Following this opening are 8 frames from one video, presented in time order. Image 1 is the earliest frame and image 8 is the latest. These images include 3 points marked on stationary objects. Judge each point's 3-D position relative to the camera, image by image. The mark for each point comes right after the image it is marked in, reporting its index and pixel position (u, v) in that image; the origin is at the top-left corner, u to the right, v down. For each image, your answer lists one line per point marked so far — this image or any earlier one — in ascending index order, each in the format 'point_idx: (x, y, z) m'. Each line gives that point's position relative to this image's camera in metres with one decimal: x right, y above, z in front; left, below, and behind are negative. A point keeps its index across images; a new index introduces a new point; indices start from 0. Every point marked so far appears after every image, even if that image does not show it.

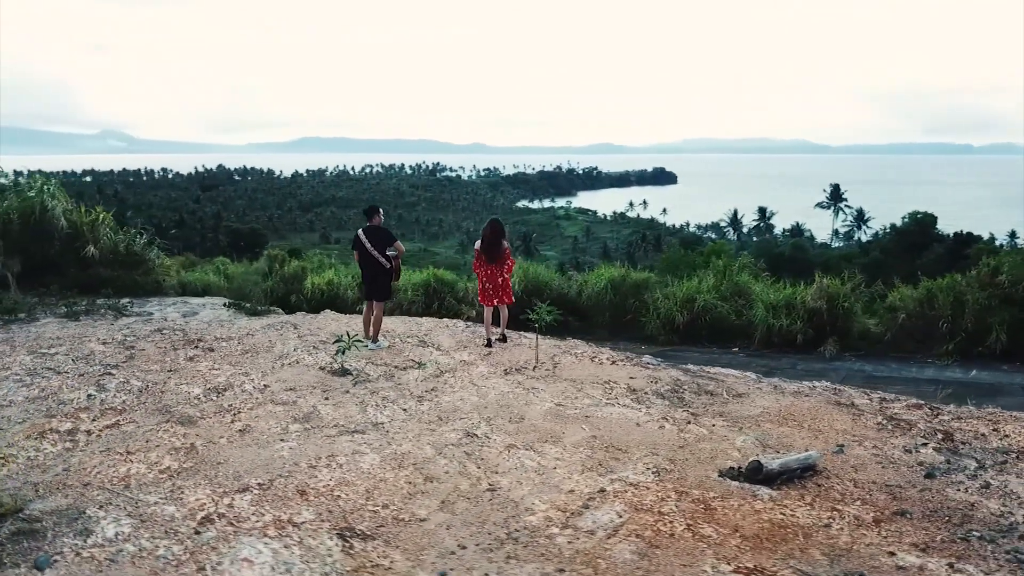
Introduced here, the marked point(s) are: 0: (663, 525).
0: (+0.6, -1.0, +3.3) m
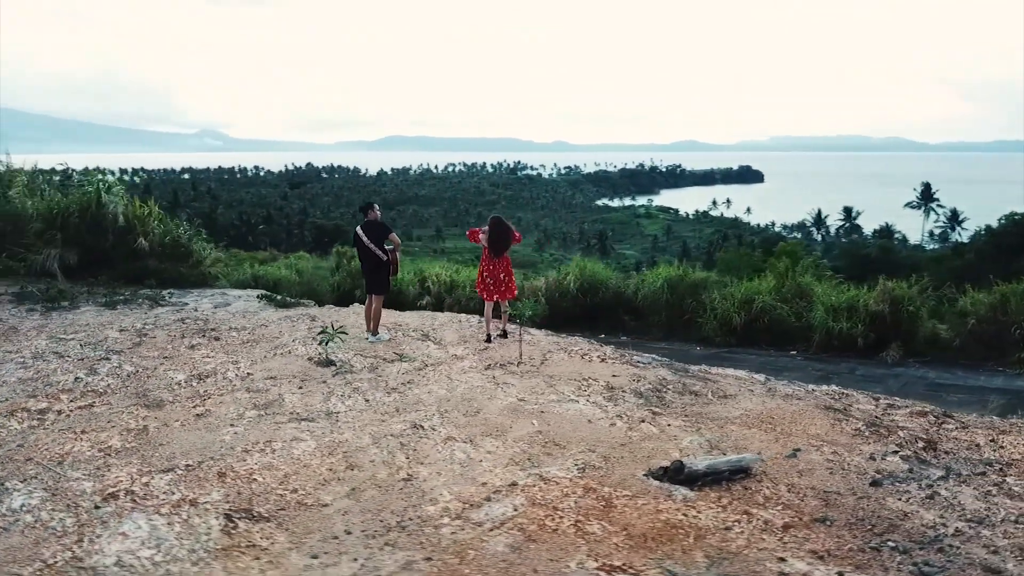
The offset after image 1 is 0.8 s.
0: (+0.1, -0.9, +3.3) m
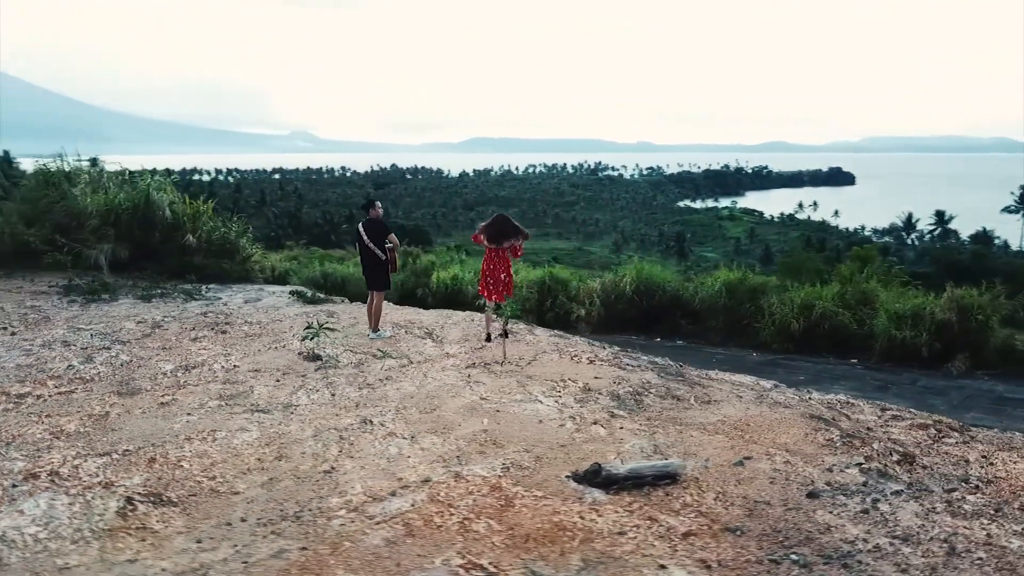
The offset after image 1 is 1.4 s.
0: (-0.3, -0.9, +3.3) m
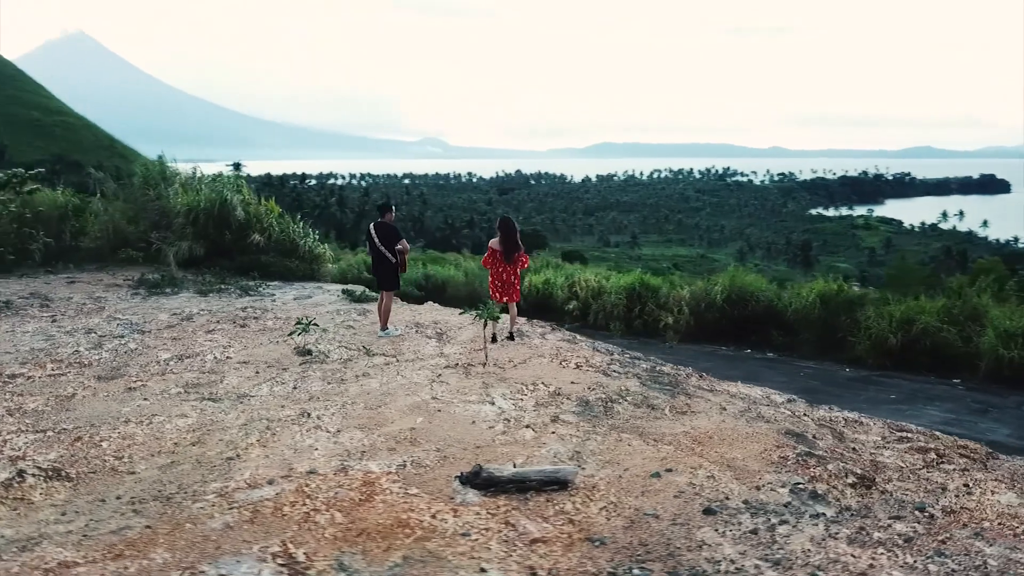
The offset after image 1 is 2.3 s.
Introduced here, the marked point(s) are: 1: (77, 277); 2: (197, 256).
0: (-0.9, -0.9, +3.4) m
1: (-6.2, +0.2, +11.6) m
2: (-5.1, +0.5, +13.3) m
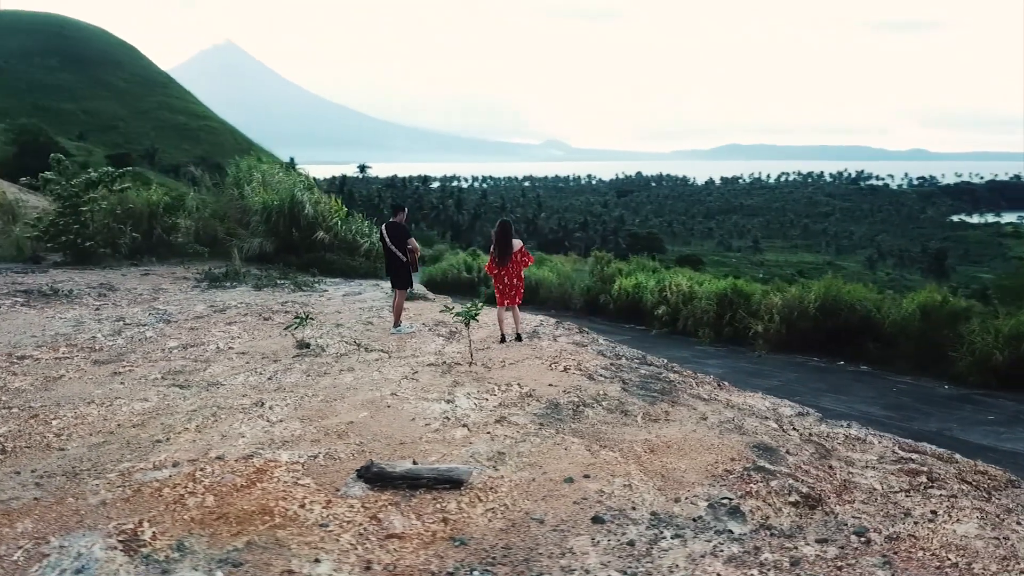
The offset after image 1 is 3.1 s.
0: (-1.5, -0.9, +3.6) m
1: (-5.5, +0.3, +12.5) m
2: (-4.2, +0.6, +14.0) m
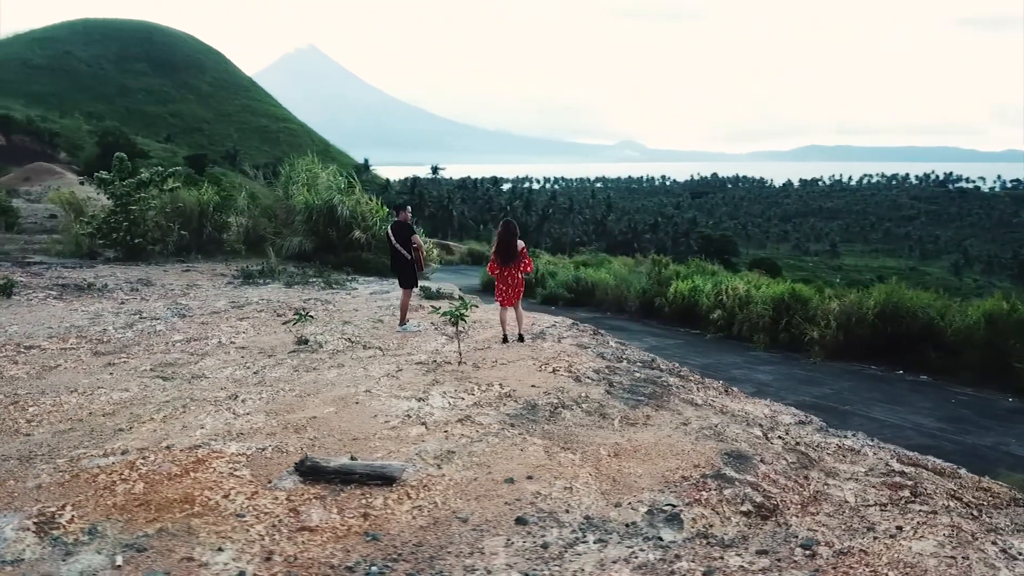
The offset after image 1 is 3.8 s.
0: (-1.9, -0.9, +3.8) m
1: (-5.0, +0.3, +13.0) m
2: (-3.6, +0.6, +14.3) m
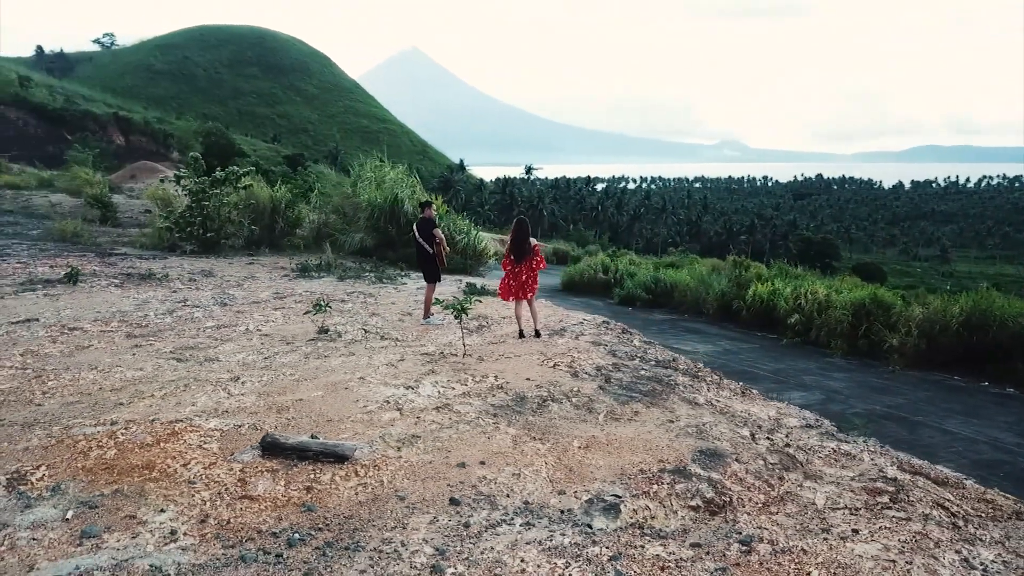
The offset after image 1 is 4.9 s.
0: (-2.1, -0.8, +4.2) m
1: (-4.2, +0.5, +13.7) m
2: (-2.6, +0.7, +14.9) m
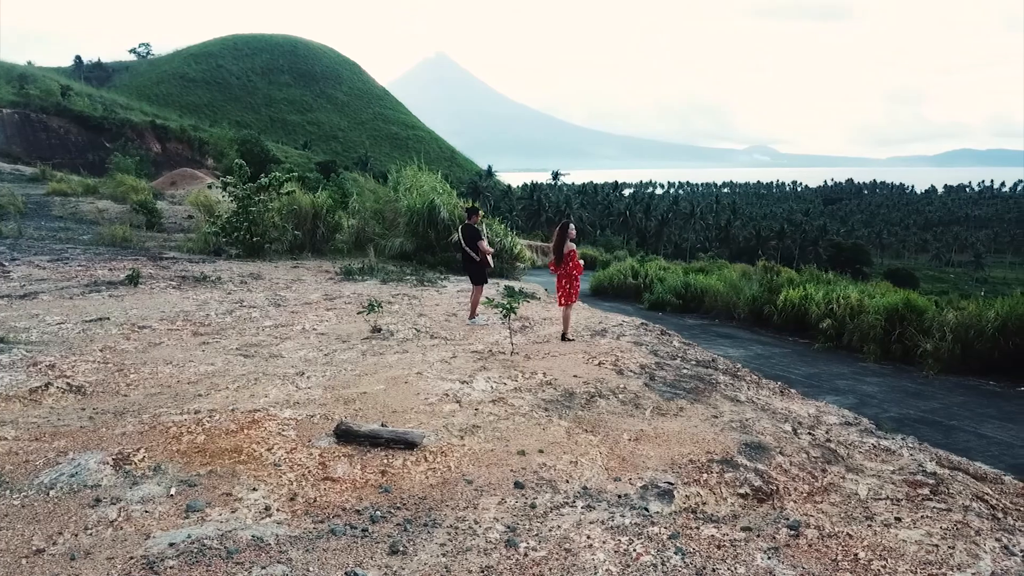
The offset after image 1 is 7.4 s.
0: (-1.8, -0.8, +4.5) m
1: (-3.6, +0.4, +14.1) m
2: (-2.0, +0.7, +15.2) m
